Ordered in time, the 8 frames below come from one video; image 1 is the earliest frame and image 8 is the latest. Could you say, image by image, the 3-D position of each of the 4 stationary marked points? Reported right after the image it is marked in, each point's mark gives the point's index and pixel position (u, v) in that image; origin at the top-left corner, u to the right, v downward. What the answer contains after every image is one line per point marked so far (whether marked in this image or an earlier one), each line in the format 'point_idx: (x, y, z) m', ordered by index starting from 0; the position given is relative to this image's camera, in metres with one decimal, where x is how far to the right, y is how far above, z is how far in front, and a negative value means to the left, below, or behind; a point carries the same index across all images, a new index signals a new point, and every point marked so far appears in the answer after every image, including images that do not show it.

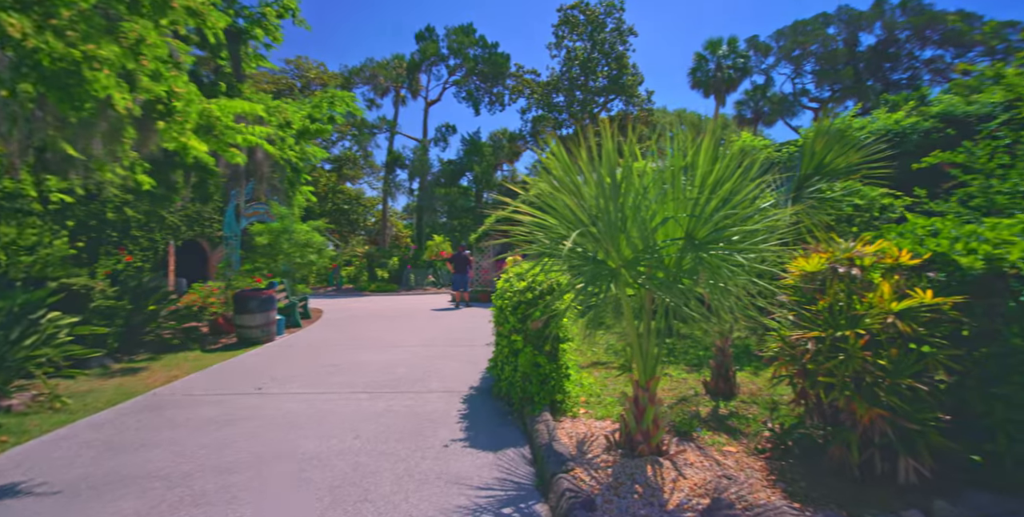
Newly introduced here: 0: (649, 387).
0: (+1.2, -1.2, +4.1) m
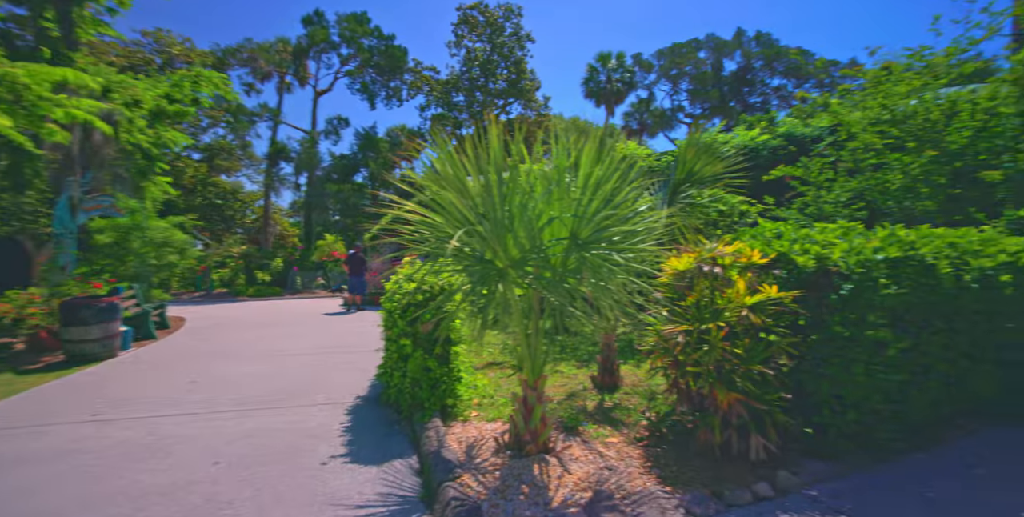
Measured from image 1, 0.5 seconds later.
0: (+0.2, -1.2, +4.1) m
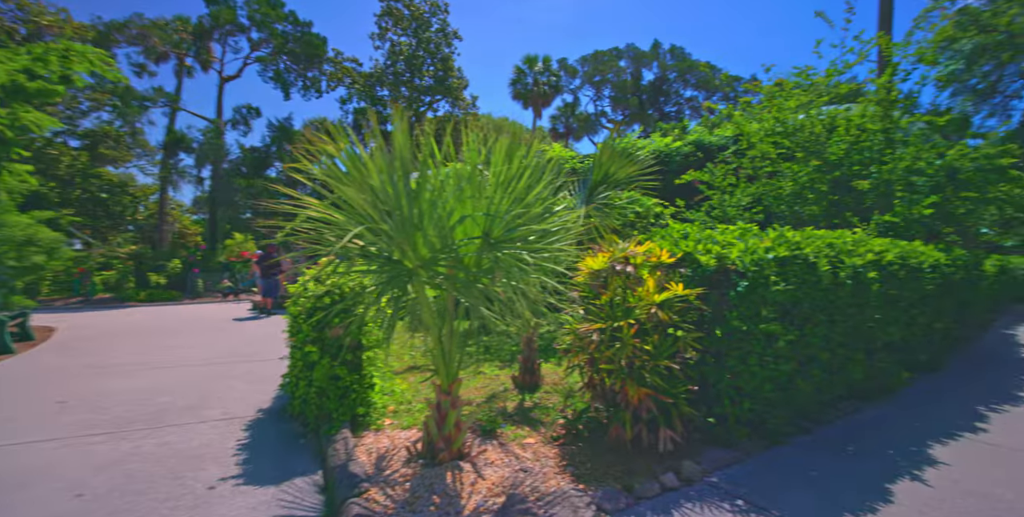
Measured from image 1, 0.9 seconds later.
0: (-0.5, -1.2, +4.0) m
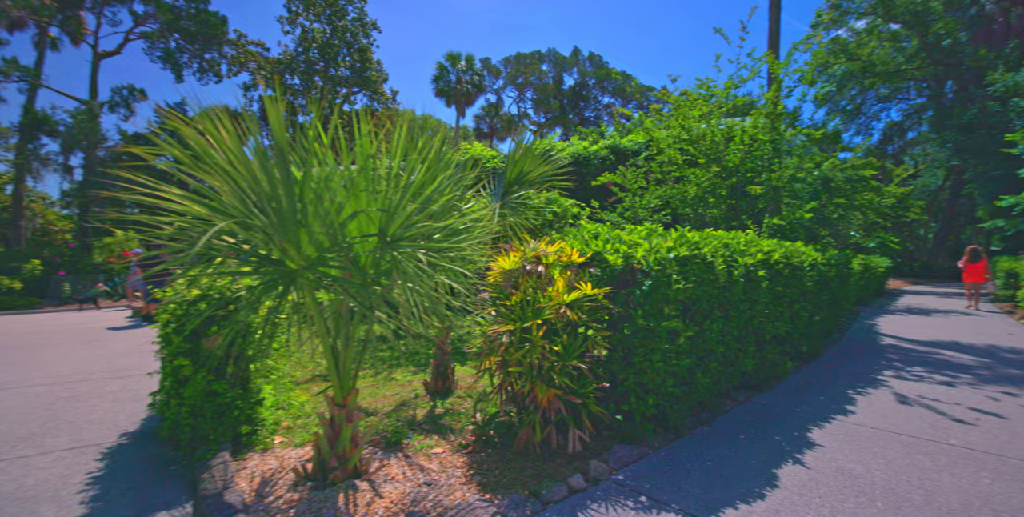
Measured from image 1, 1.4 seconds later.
0: (-1.3, -1.2, +3.6) m
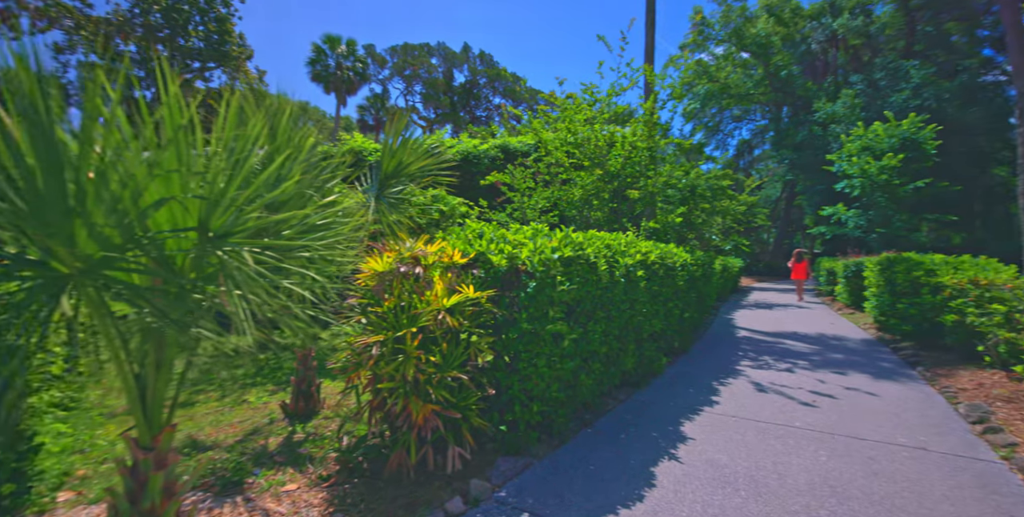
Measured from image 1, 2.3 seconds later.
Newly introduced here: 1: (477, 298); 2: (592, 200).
0: (-2.2, -1.2, +2.8) m
1: (-0.3, -0.4, +4.1) m
2: (+1.5, +1.1, +8.5) m
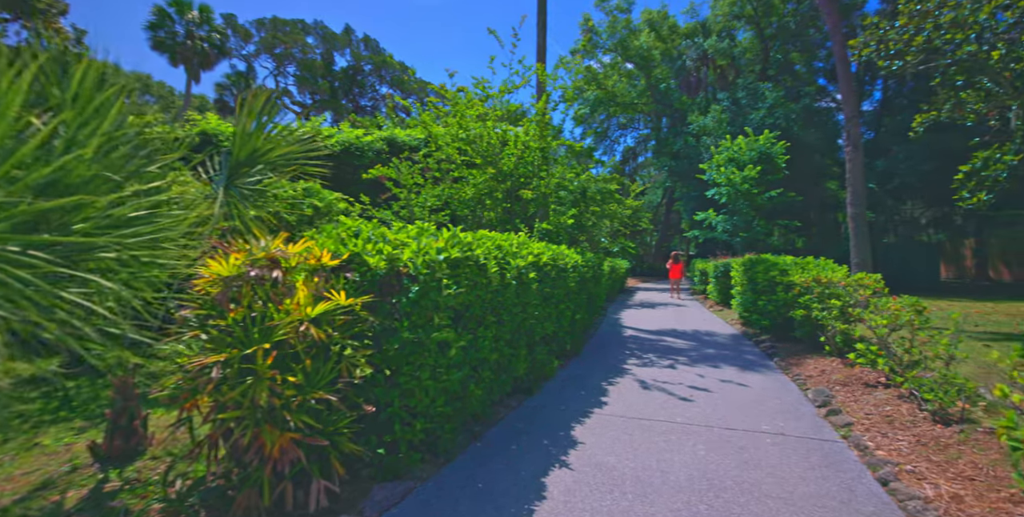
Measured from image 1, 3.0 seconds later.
0: (-2.9, -1.2, +1.9) m
1: (-1.3, -0.4, +3.6) m
2: (-0.5, +1.1, +8.2) m
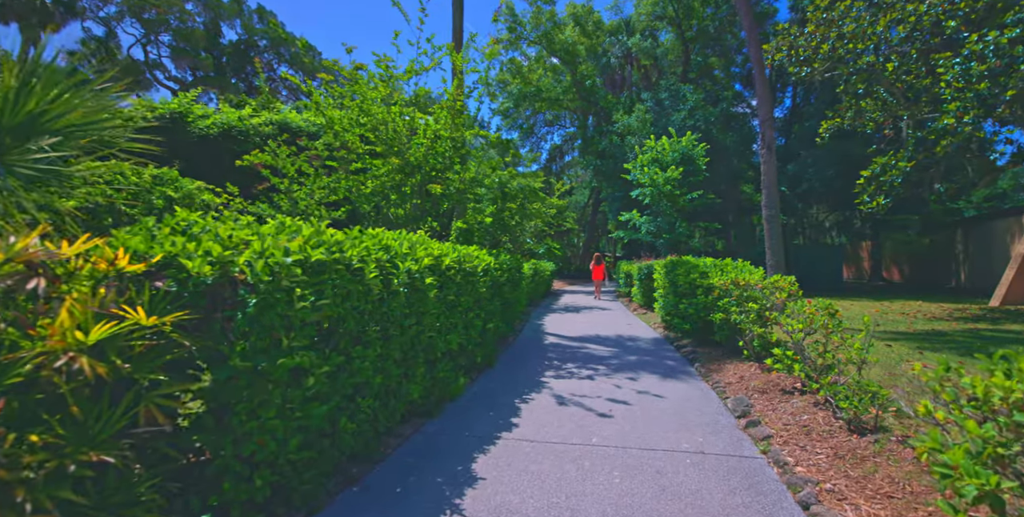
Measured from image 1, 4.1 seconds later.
0: (-3.4, -1.2, +0.7) m
1: (-2.1, -0.4, +2.6) m
2: (-2.0, +1.0, +7.3) m
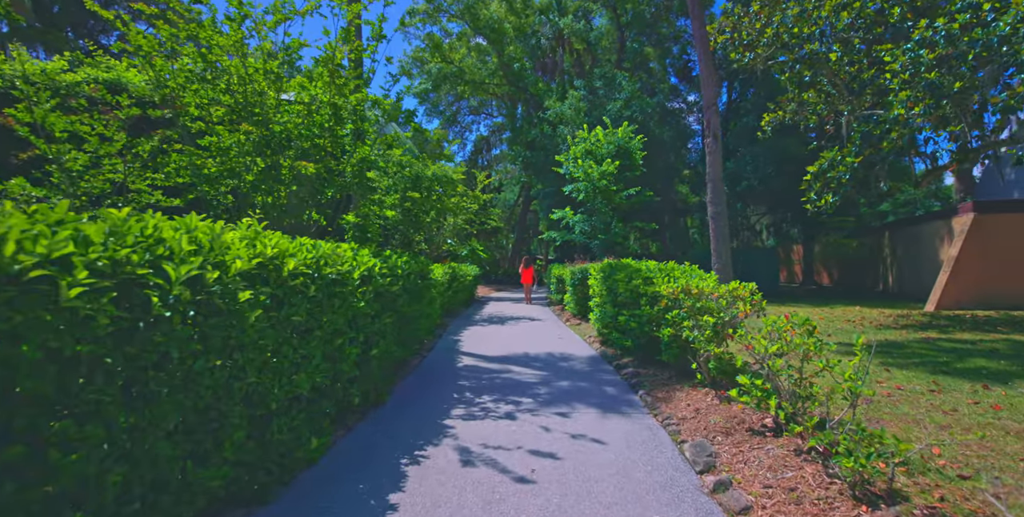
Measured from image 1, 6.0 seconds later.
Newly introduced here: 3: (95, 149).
0: (-3.7, -1.2, -1.3) m
1: (-2.7, -0.4, +0.8) m
2: (-3.2, +1.0, +5.4) m
3: (-4.4, +1.2, +5.1) m
